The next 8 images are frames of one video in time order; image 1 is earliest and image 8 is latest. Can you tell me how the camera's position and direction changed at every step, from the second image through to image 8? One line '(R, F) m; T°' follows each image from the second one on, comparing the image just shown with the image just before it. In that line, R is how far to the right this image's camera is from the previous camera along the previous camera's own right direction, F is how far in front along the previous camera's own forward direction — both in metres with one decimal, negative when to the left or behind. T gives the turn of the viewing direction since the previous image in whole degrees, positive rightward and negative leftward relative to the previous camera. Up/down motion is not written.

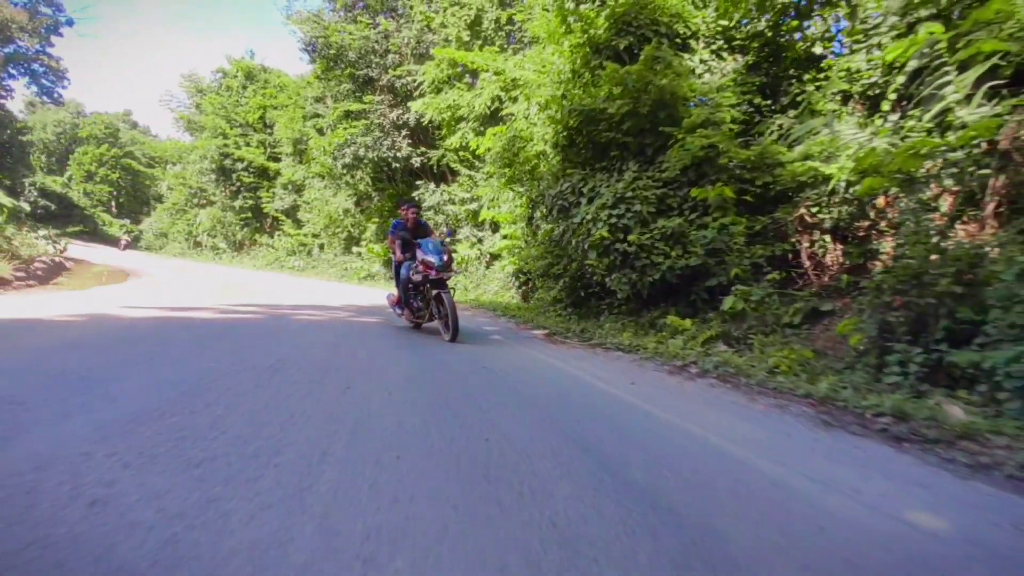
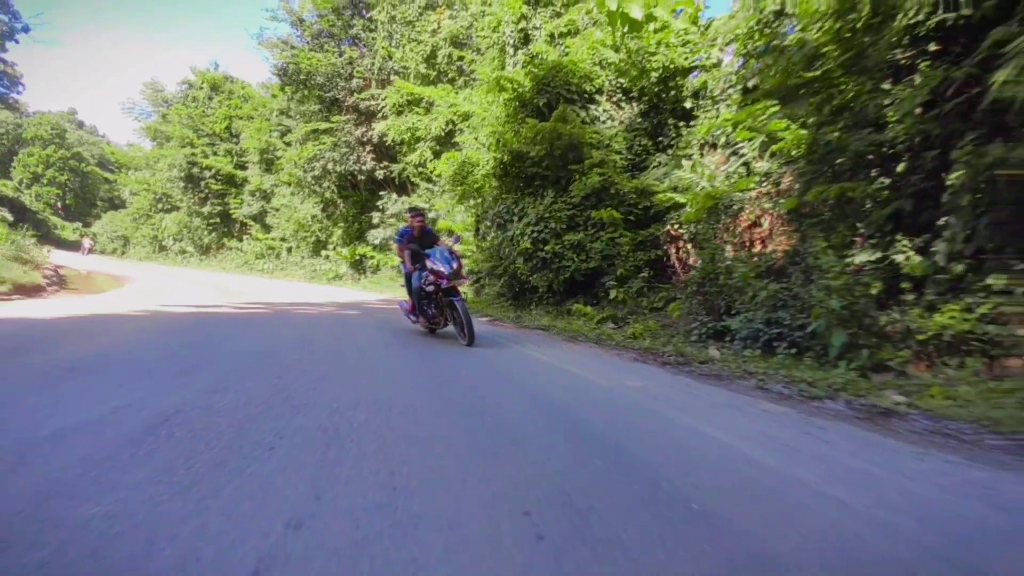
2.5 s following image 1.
(+0.2, -3.0) m; +4°
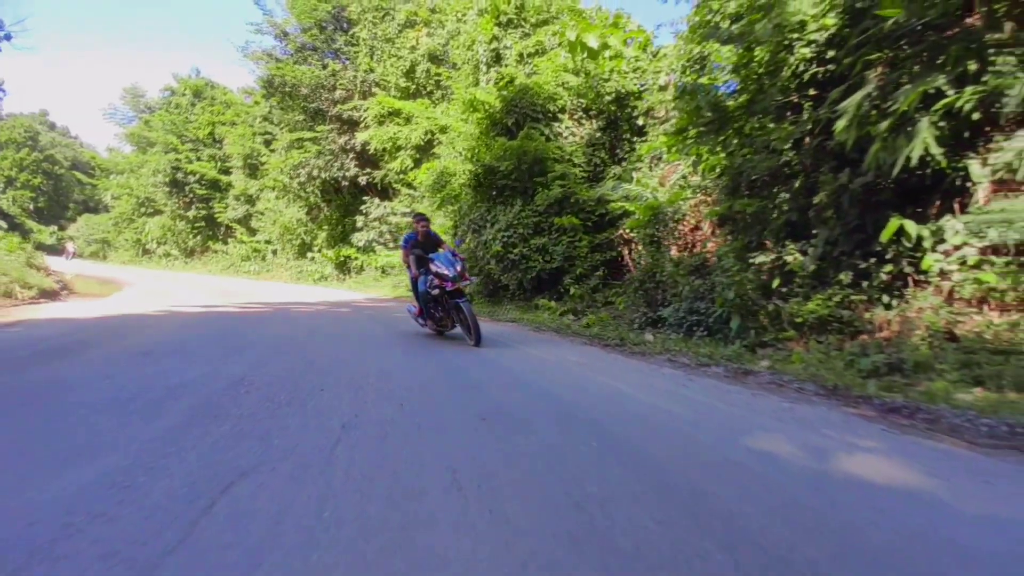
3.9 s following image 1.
(+0.1, -1.7) m; +2°
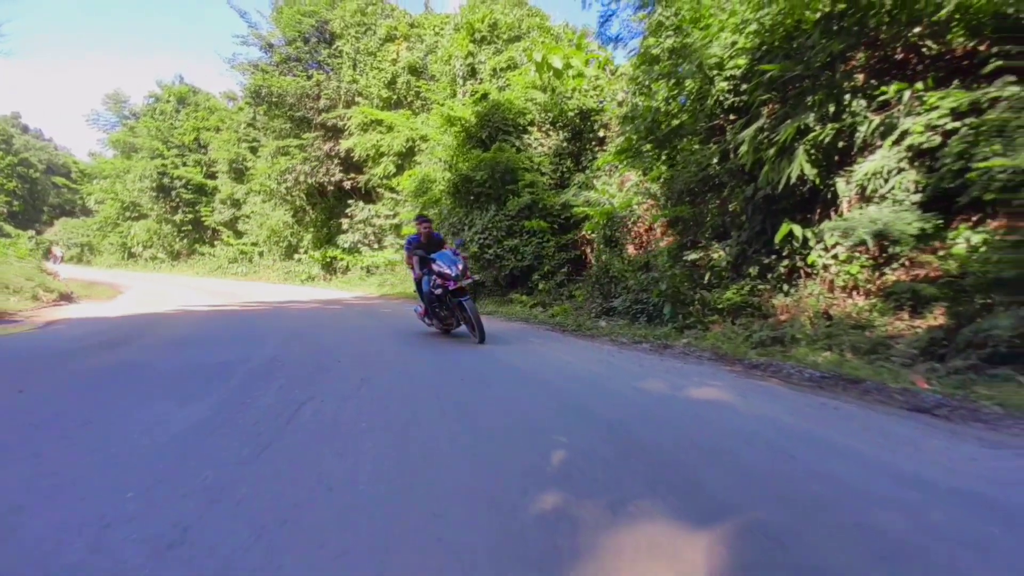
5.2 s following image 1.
(+0.1, -1.6) m; +2°
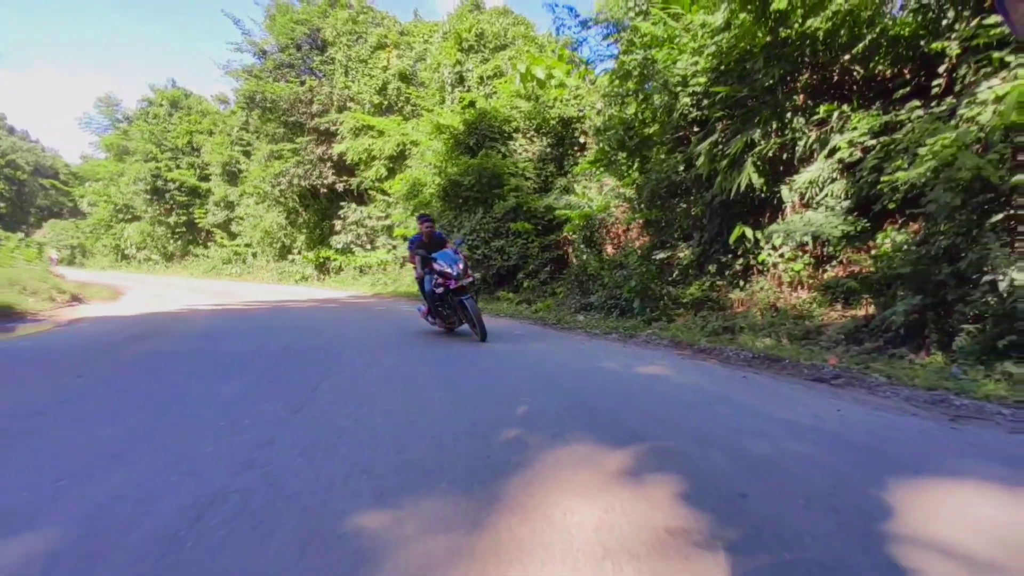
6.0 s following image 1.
(+0.1, -1.0) m; +1°
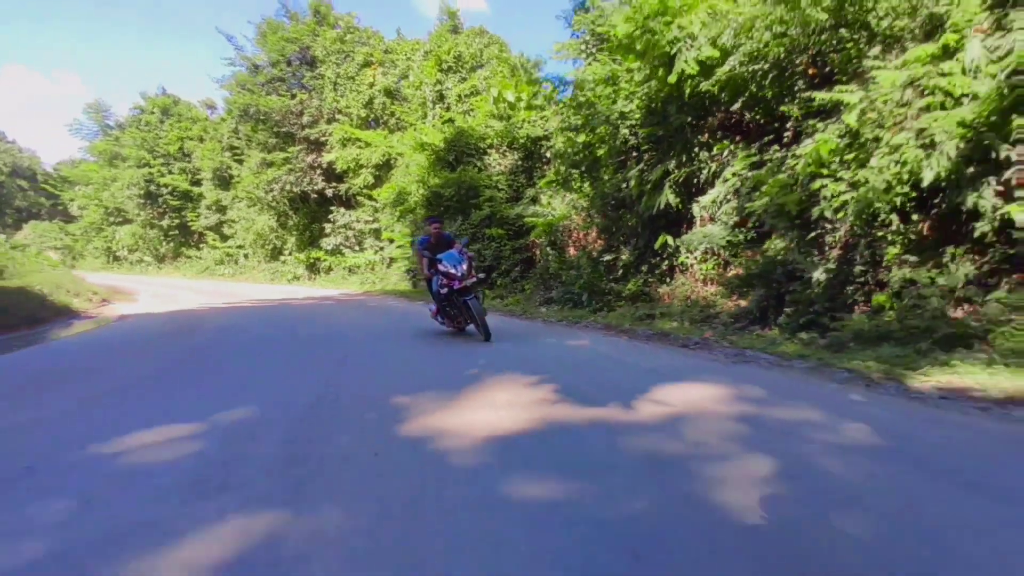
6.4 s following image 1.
(+0.2, -2.4) m; +2°
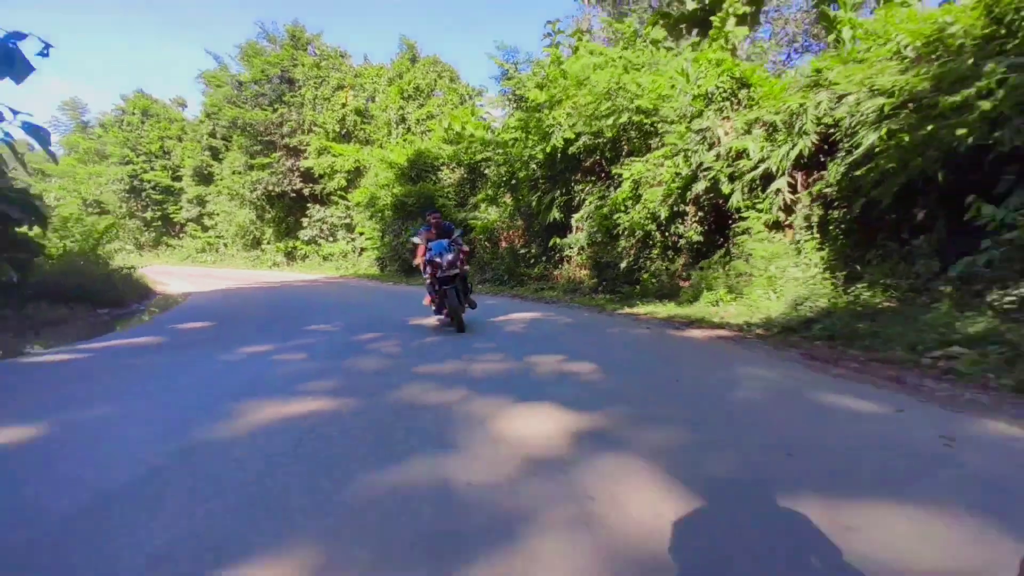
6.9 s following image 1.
(+0.3, -6.5) m; +4°
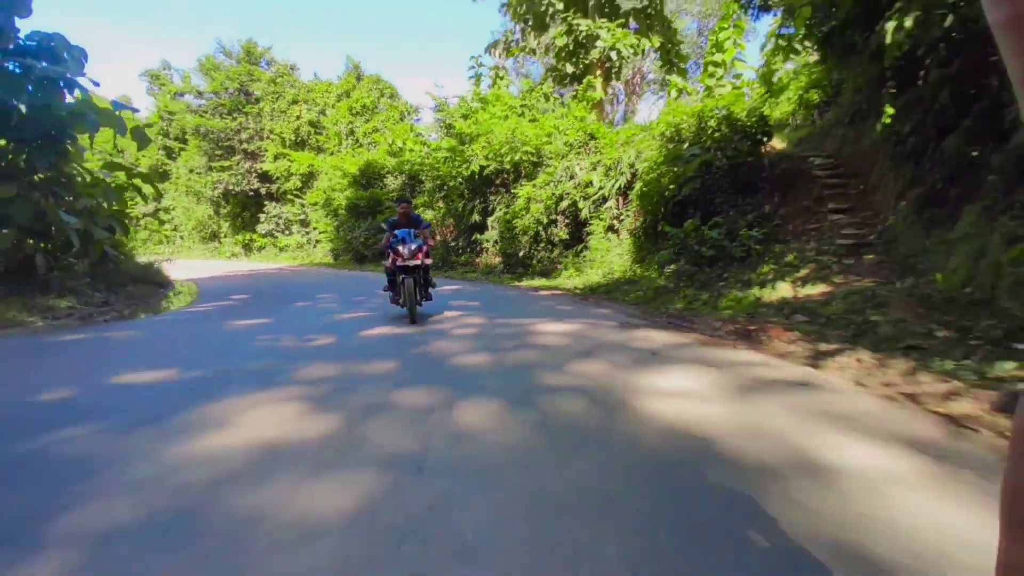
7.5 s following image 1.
(+0.1, -6.5) m; +6°
